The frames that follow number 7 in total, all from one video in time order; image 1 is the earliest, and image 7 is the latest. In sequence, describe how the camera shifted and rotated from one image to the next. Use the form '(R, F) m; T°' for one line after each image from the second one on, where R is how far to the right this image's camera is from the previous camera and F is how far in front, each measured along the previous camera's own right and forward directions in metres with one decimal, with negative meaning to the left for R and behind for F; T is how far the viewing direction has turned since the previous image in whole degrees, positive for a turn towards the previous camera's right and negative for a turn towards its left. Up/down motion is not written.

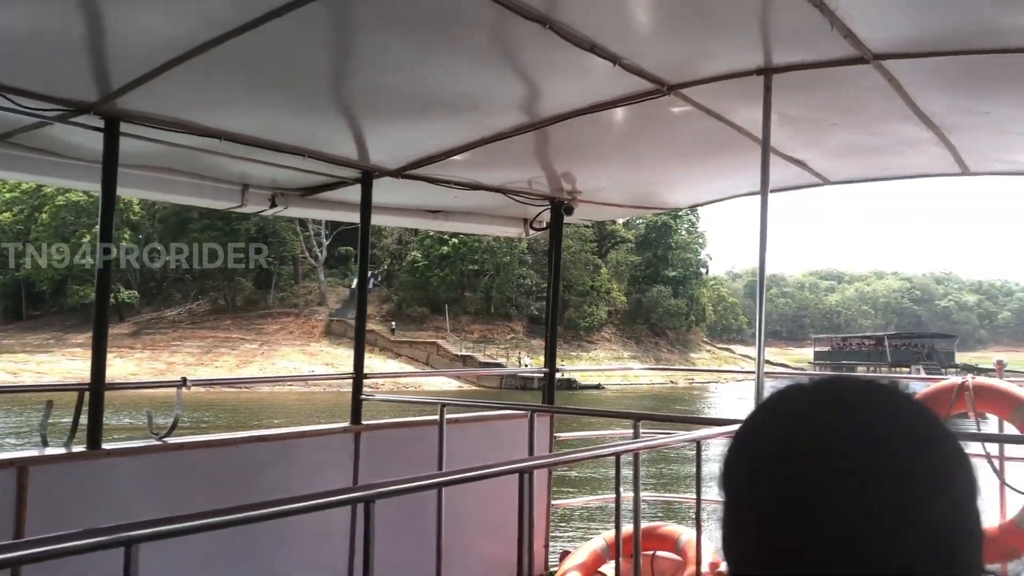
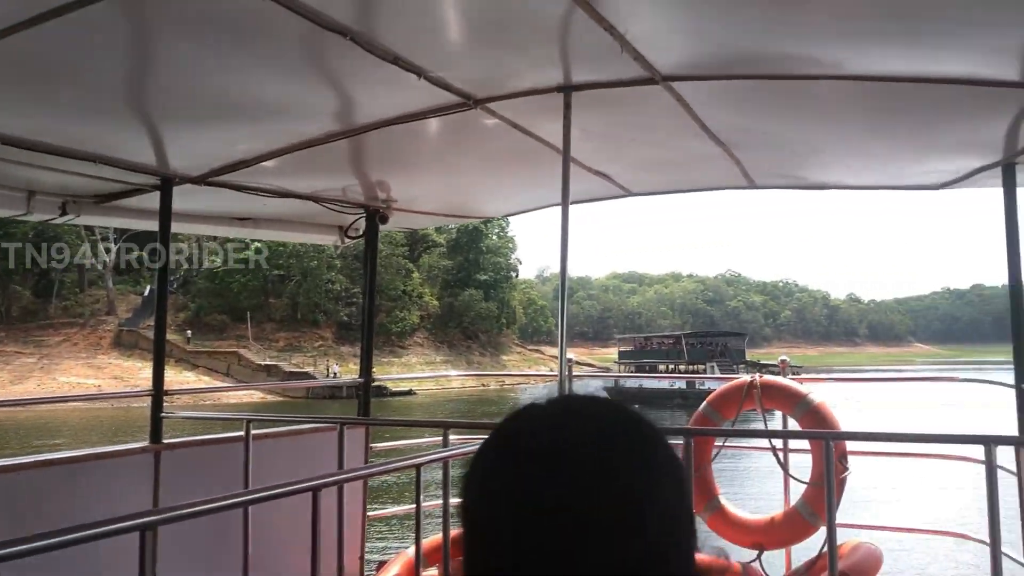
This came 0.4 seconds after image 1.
(-0.5, +0.5) m; +13°
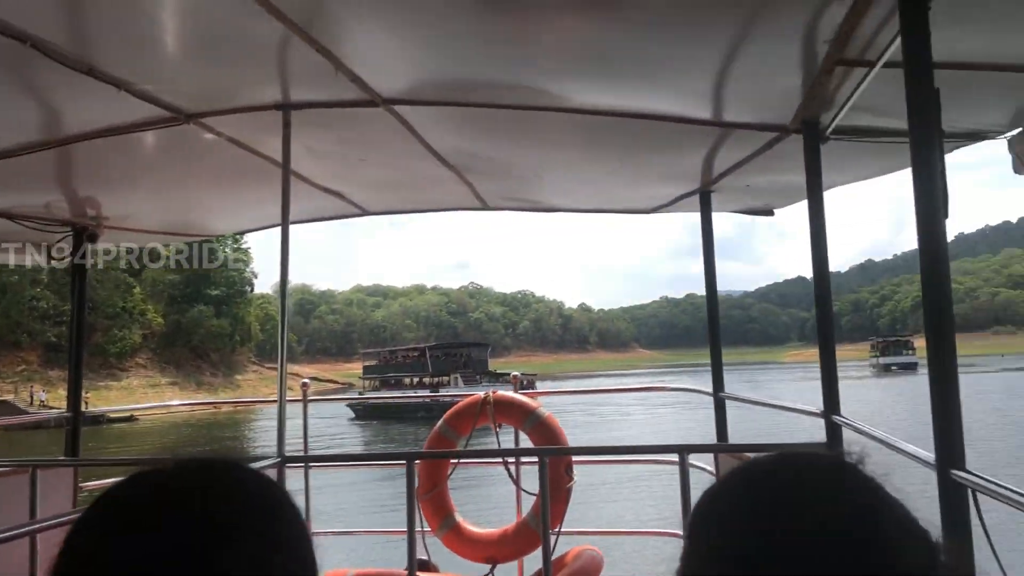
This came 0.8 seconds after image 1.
(+0.6, +0.3) m; +16°
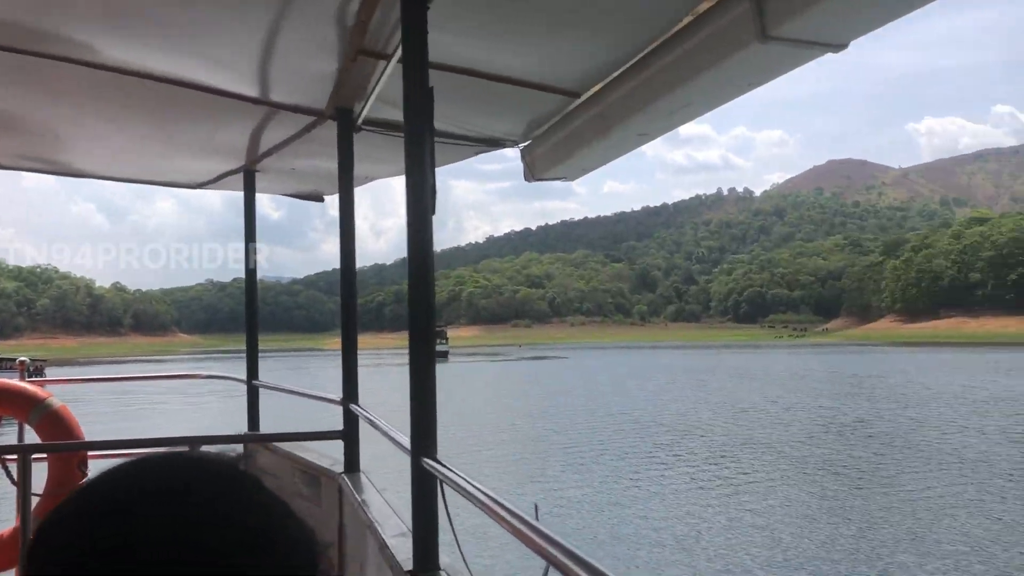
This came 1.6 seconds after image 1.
(+0.6, +0.1) m; +28°
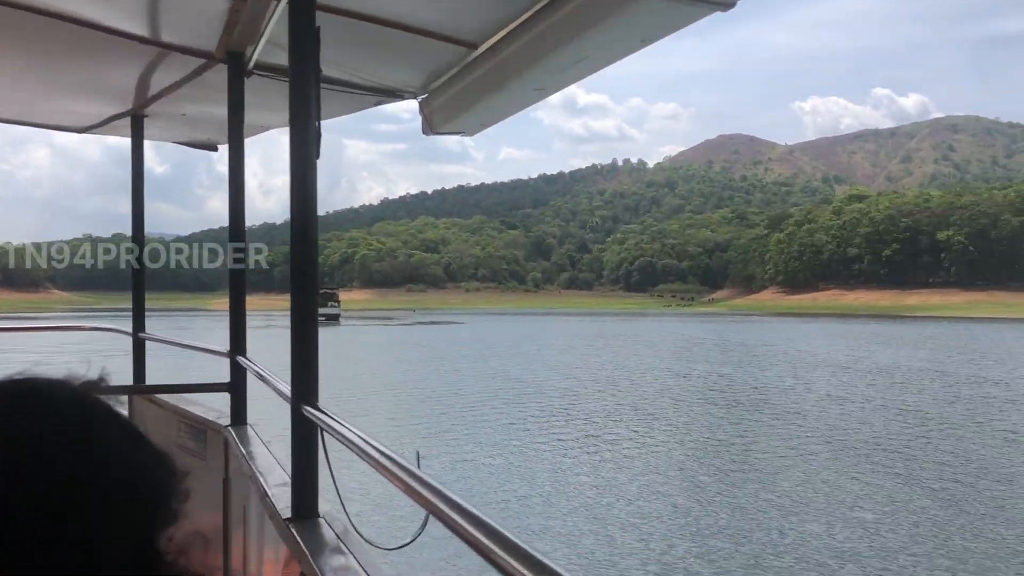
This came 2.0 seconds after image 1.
(-0.1, +0.2) m; +7°
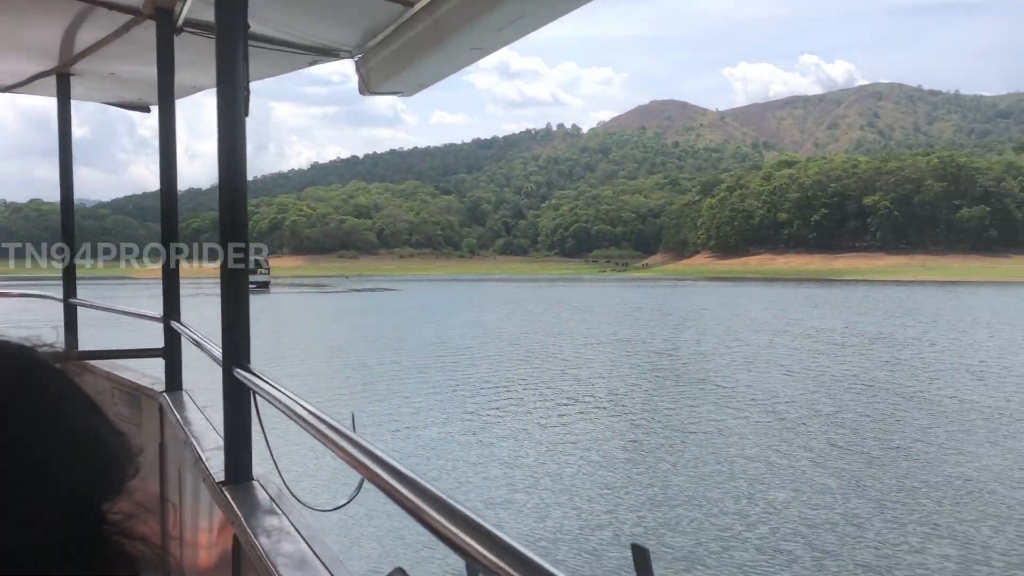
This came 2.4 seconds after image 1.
(-0.1, +0.2) m; +4°
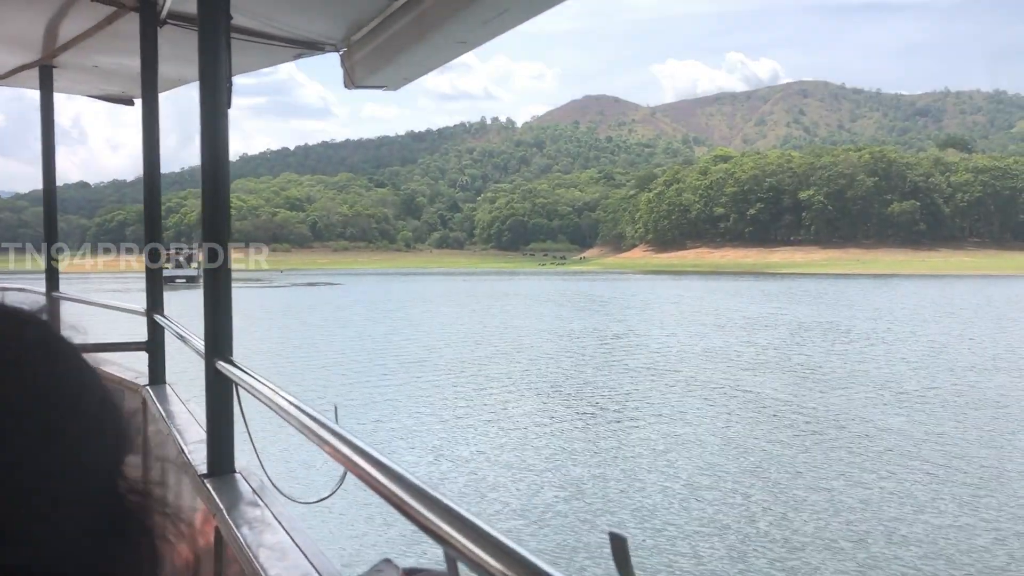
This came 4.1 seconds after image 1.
(-0.7, -0.1) m; +5°
